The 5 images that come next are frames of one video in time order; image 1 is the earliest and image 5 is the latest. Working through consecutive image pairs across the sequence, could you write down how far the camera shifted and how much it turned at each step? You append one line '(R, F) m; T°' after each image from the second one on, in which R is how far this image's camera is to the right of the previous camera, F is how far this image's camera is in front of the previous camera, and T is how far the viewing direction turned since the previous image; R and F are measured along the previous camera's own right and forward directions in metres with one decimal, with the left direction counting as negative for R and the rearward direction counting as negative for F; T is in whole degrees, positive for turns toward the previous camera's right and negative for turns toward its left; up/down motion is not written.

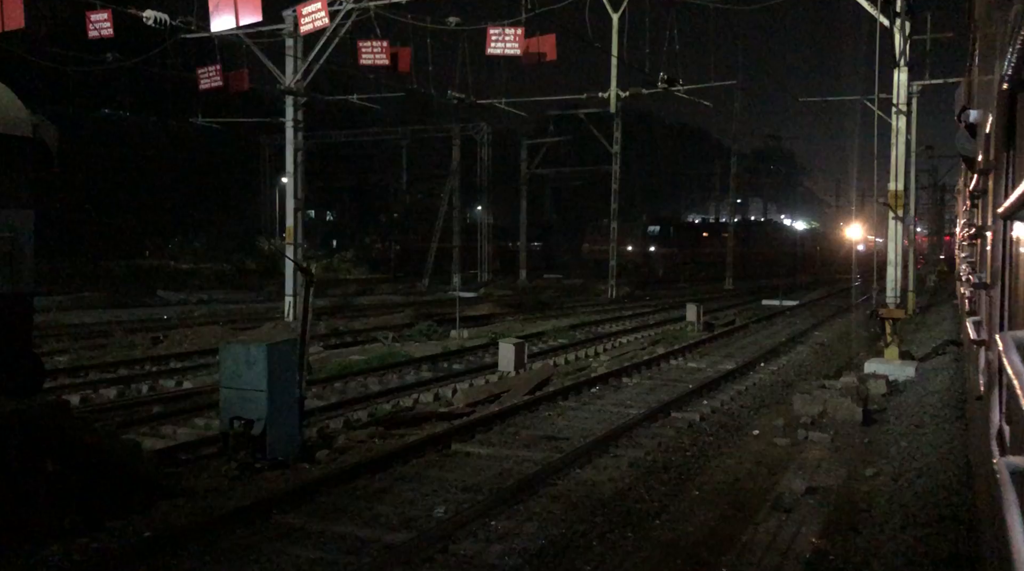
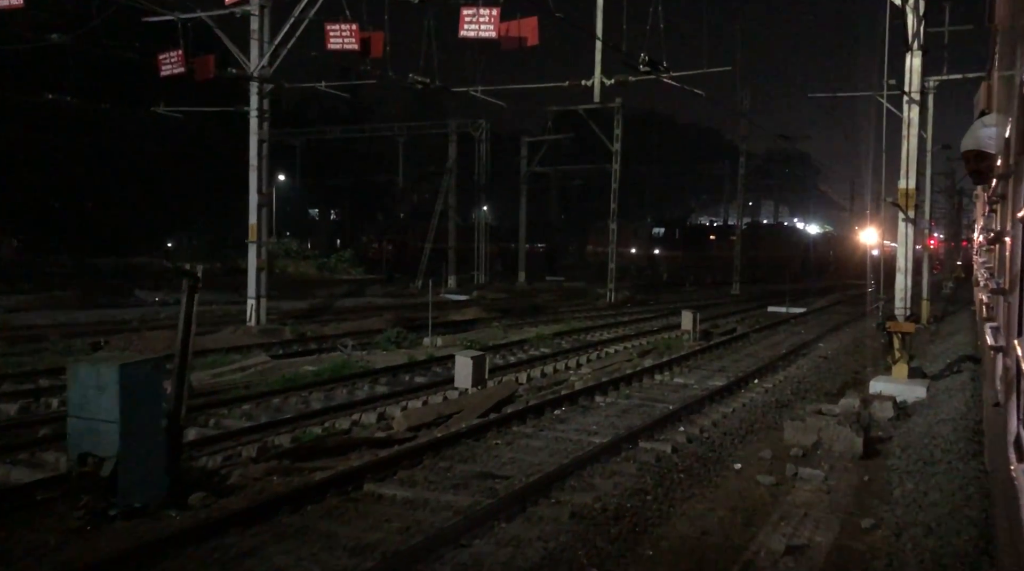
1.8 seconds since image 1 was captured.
(+0.7, +1.8) m; -1°
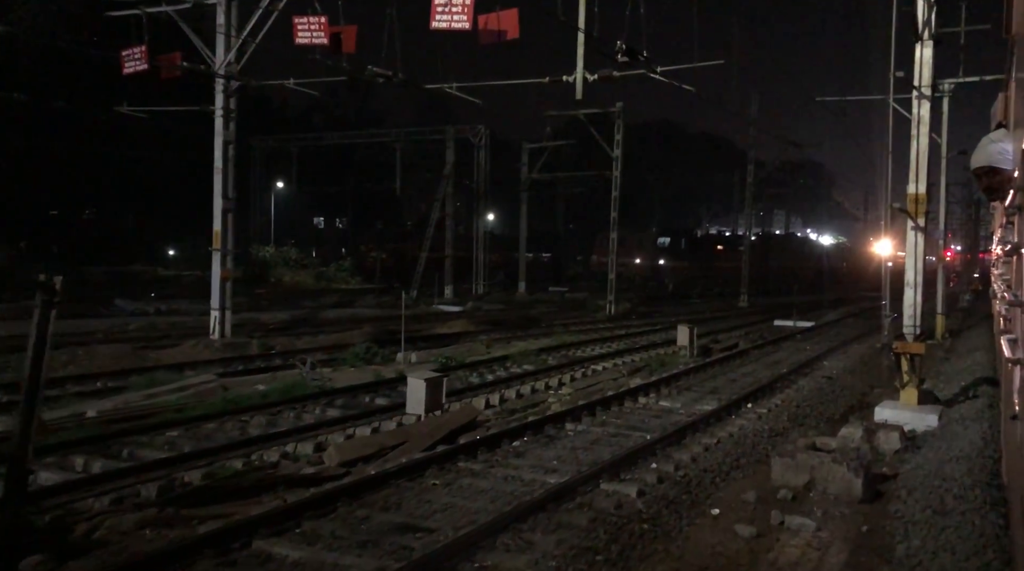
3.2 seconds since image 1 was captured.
(+0.6, +1.6) m; -1°
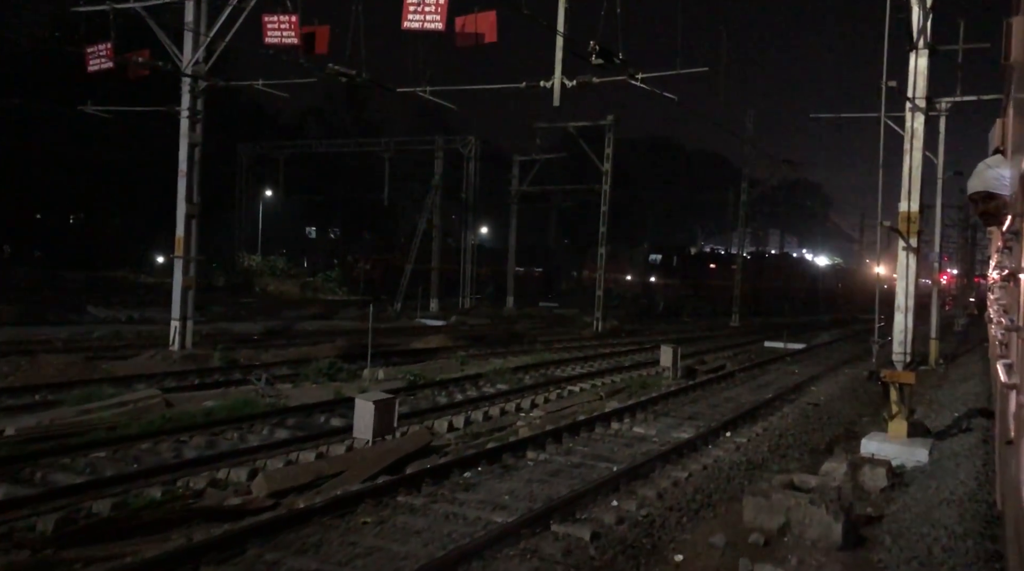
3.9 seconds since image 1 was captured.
(+0.4, +1.0) m; 0°
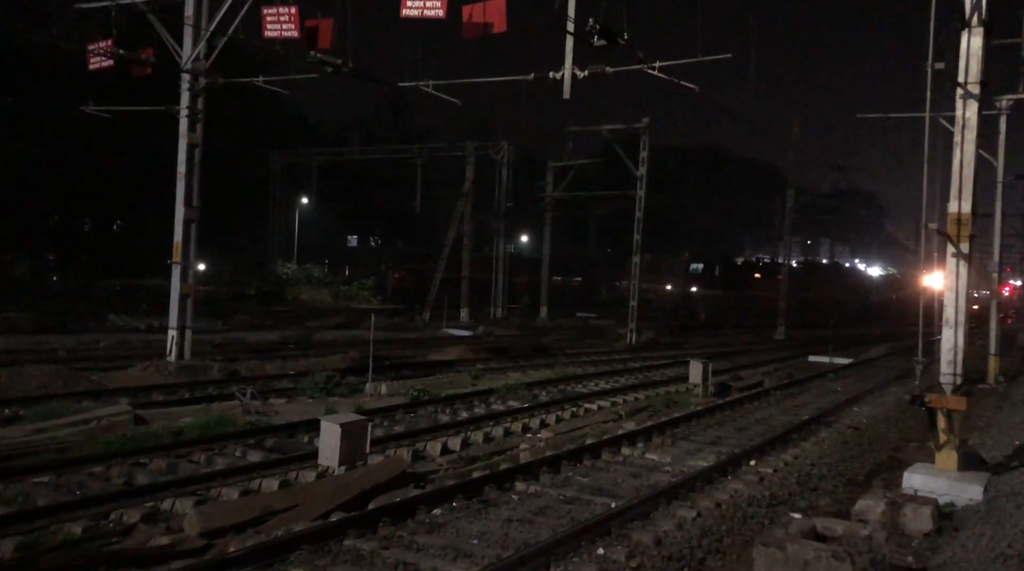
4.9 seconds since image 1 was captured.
(+0.6, +1.4) m; -2°
